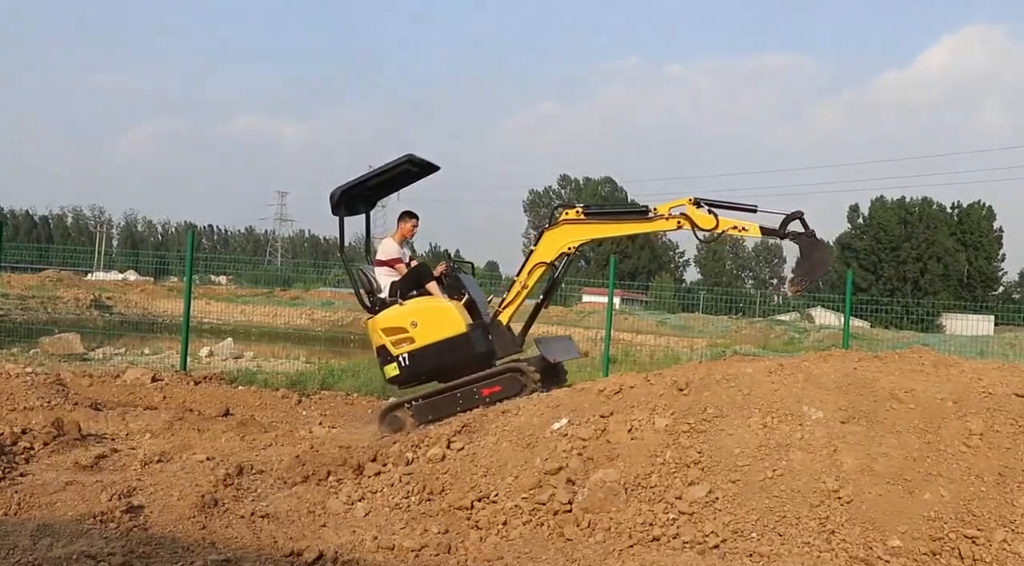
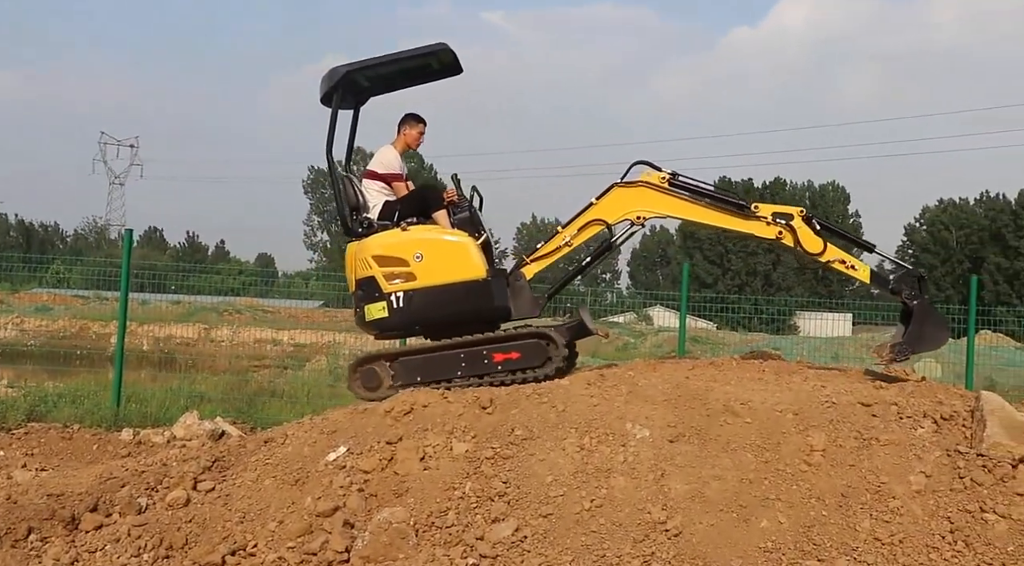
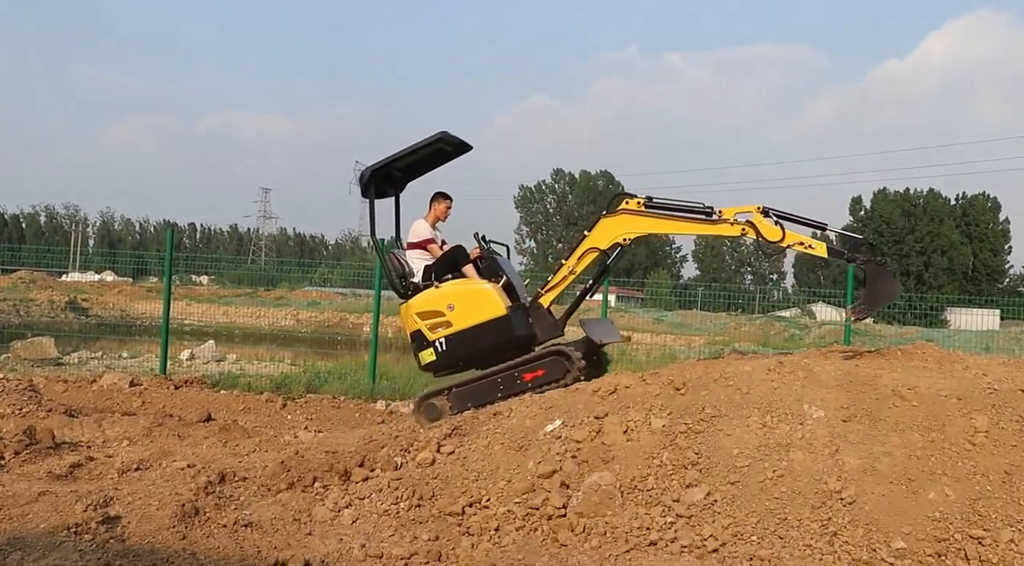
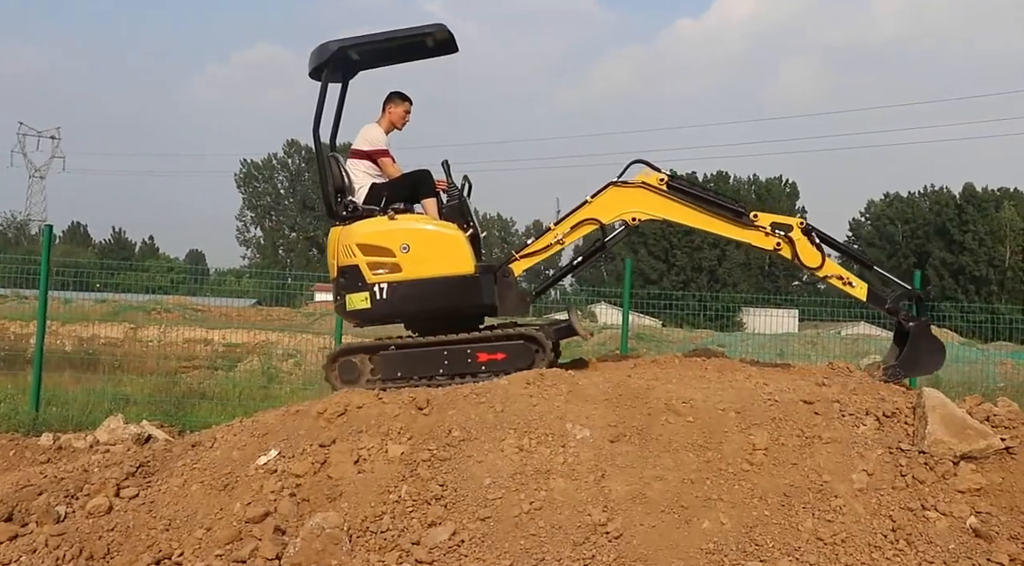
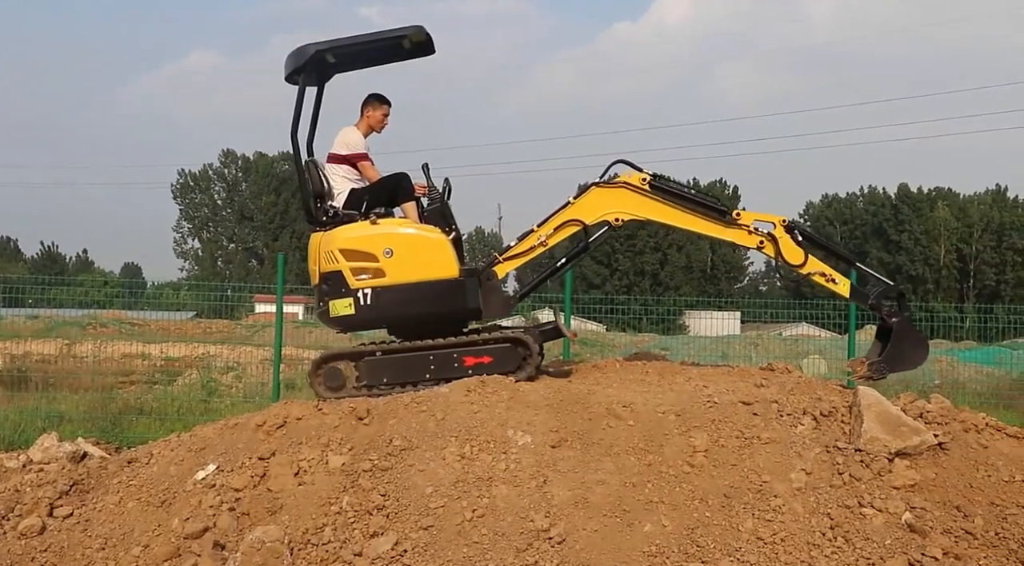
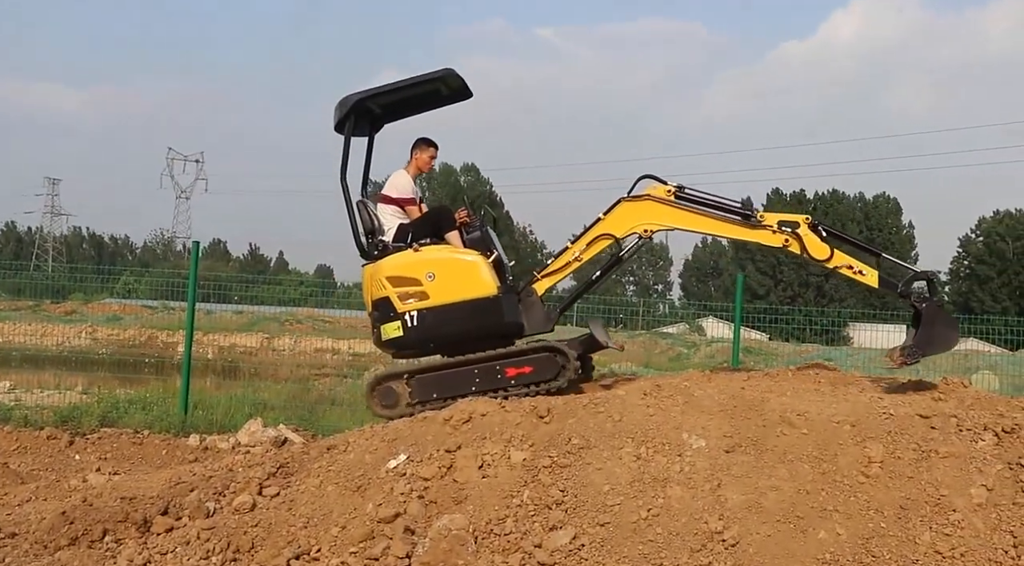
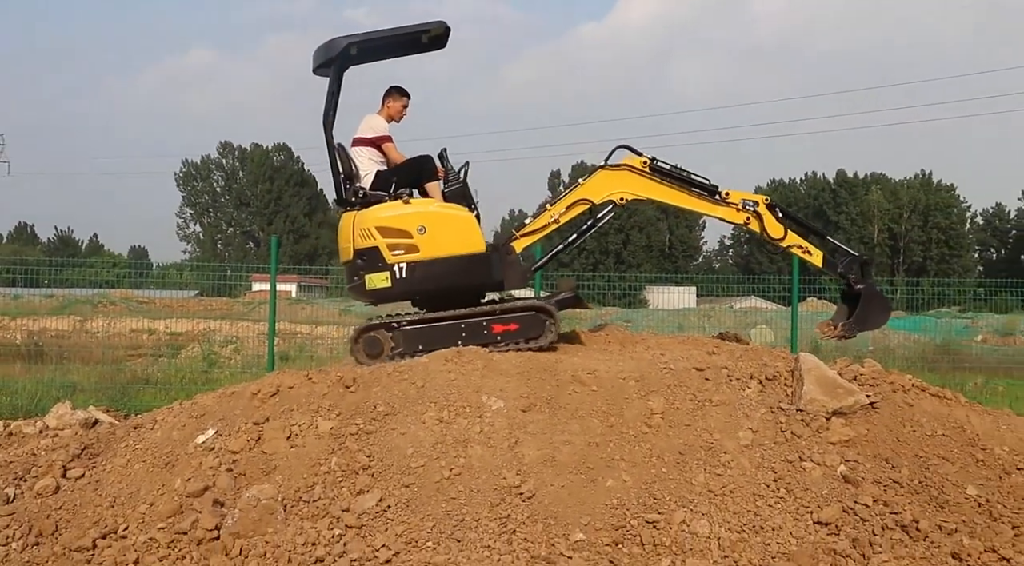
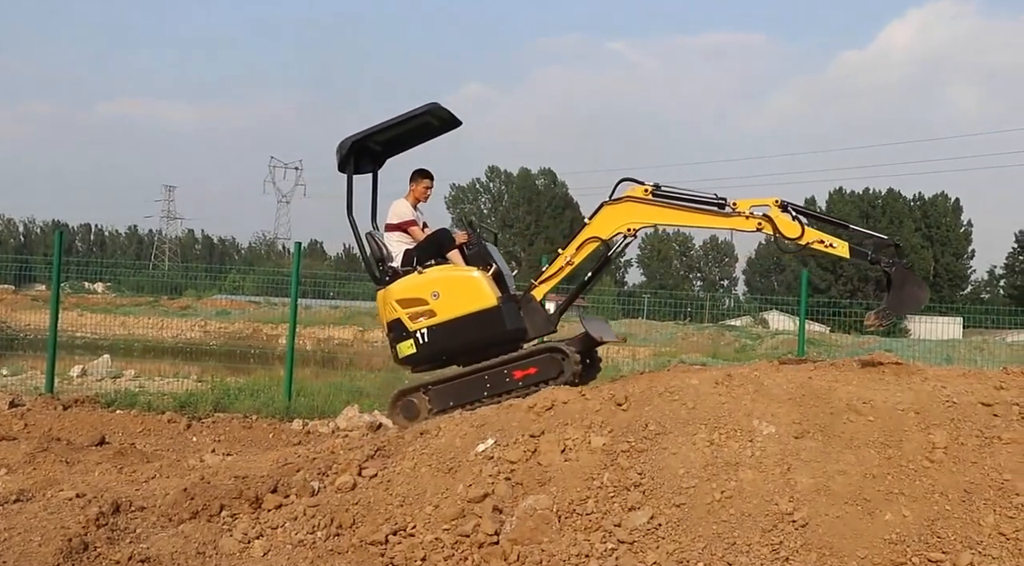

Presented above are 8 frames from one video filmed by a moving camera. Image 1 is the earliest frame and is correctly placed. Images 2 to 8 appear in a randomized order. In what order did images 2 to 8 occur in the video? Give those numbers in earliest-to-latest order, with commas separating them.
3, 8, 6, 2, 4, 5, 7
